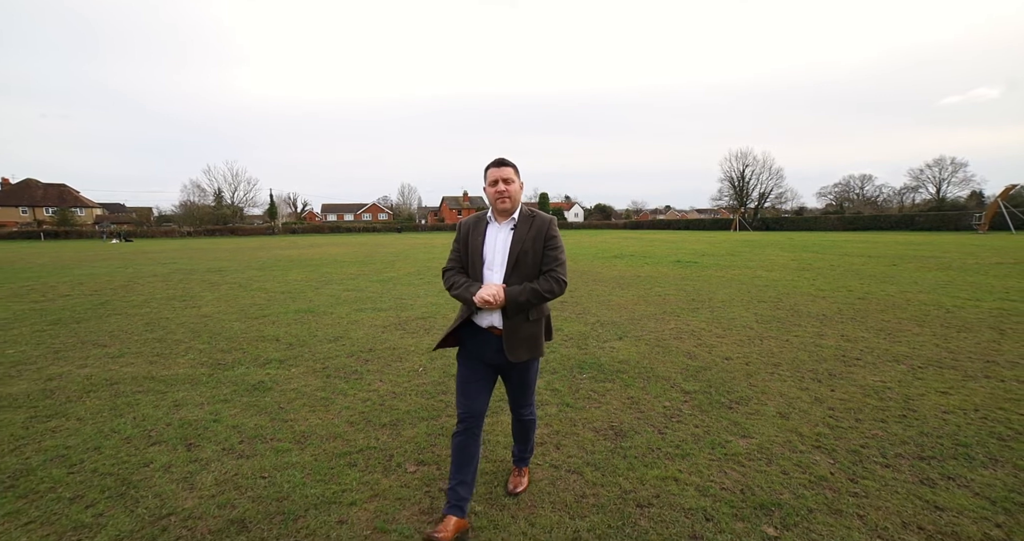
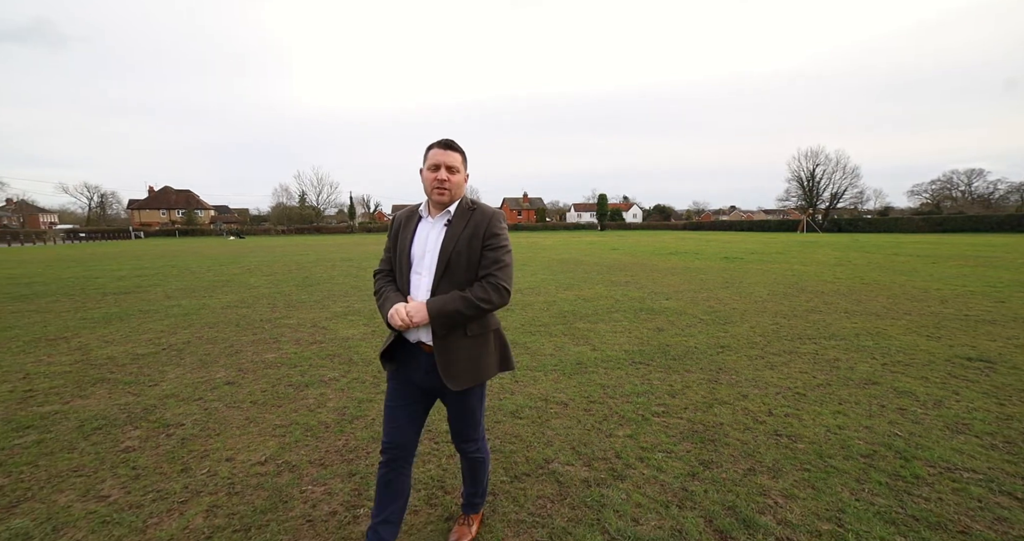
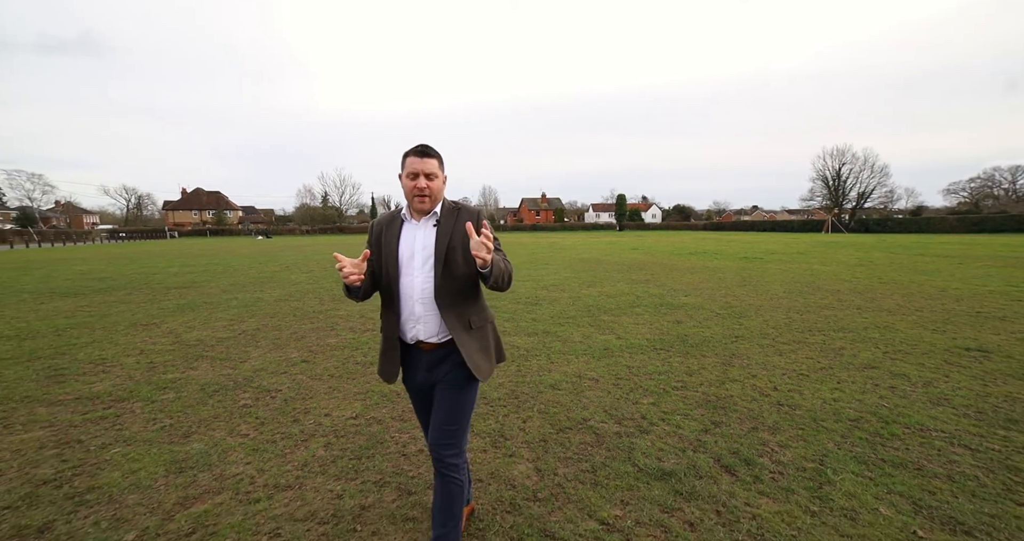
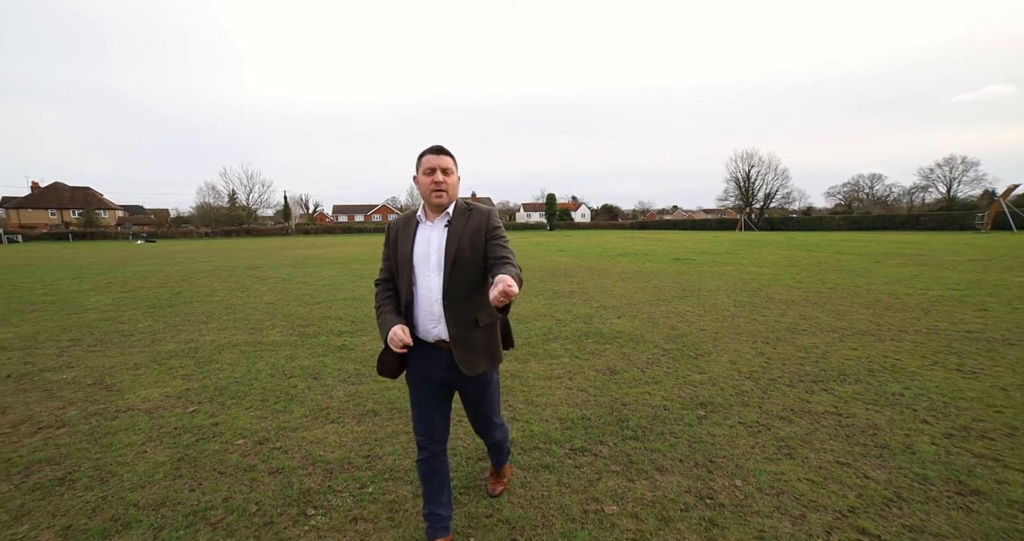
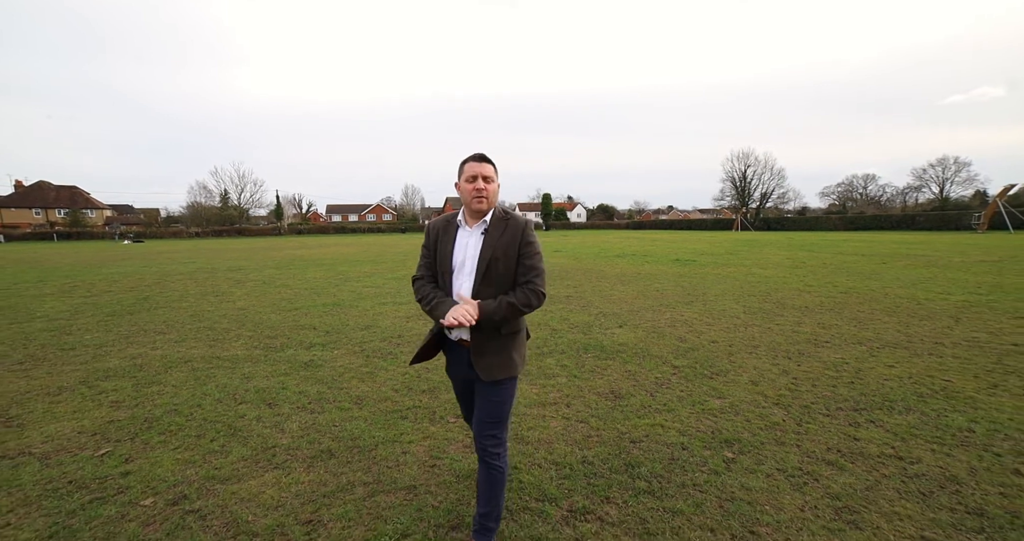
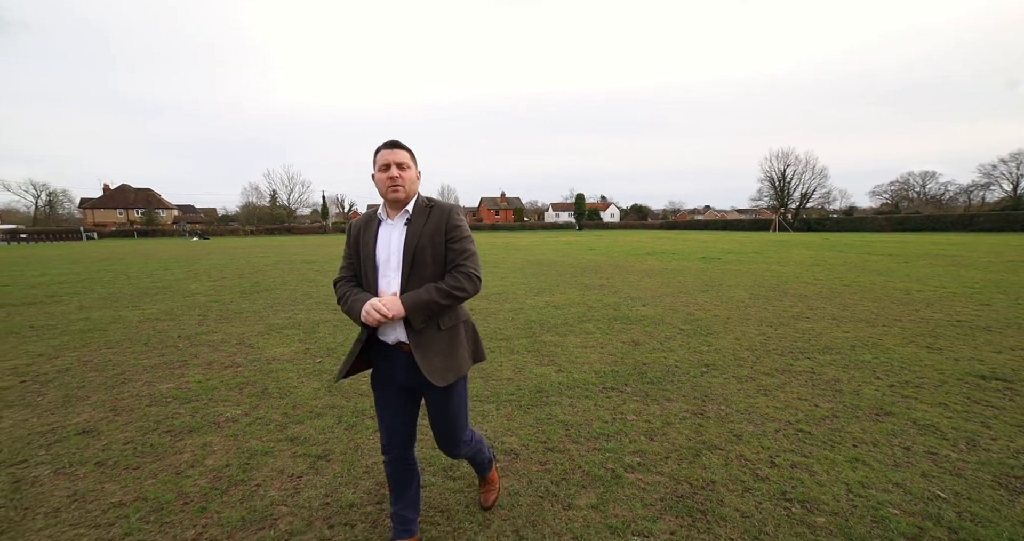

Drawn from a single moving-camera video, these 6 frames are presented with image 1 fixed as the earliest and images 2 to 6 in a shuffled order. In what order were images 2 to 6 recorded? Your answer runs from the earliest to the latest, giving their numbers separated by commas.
5, 4, 6, 2, 3
